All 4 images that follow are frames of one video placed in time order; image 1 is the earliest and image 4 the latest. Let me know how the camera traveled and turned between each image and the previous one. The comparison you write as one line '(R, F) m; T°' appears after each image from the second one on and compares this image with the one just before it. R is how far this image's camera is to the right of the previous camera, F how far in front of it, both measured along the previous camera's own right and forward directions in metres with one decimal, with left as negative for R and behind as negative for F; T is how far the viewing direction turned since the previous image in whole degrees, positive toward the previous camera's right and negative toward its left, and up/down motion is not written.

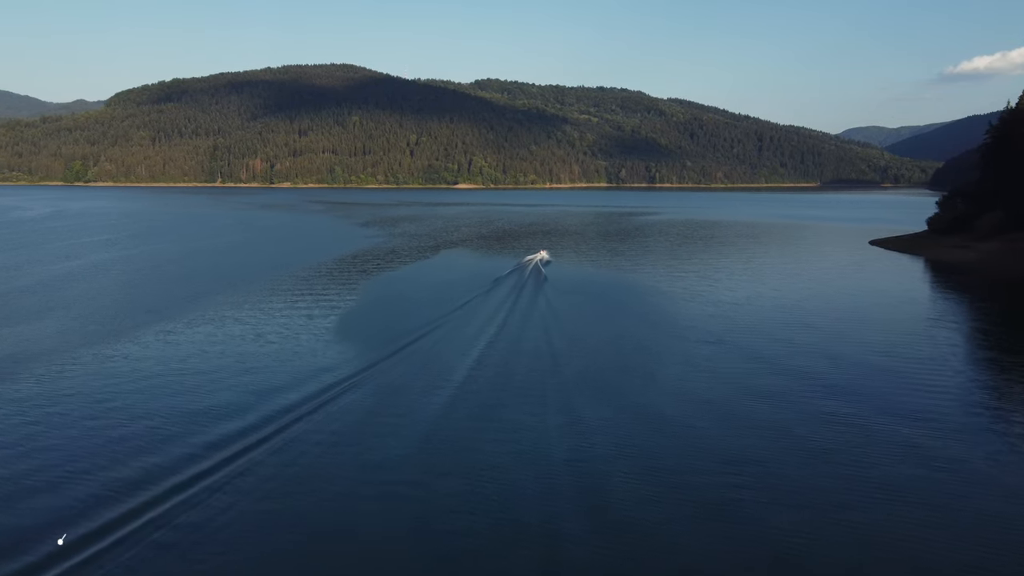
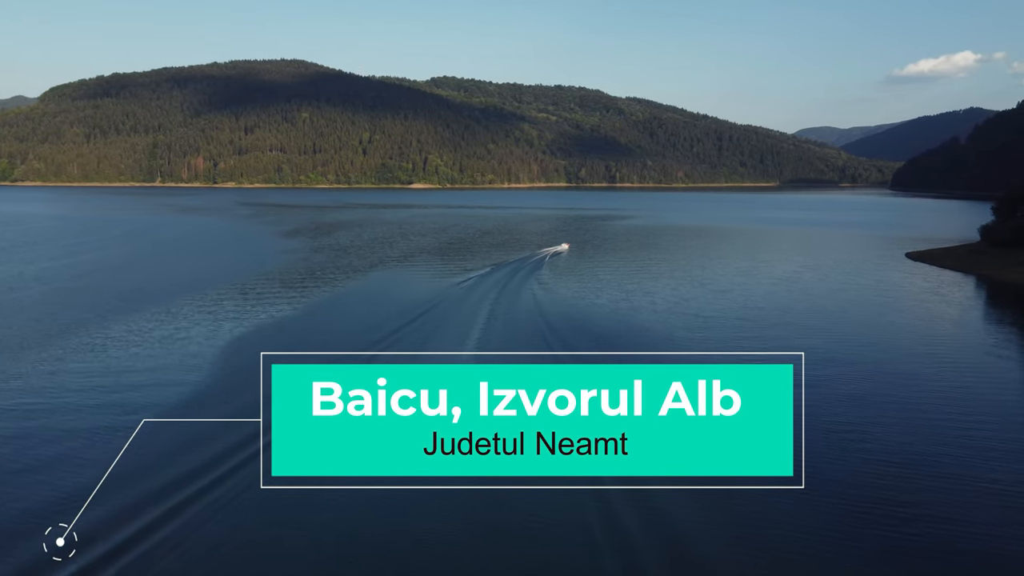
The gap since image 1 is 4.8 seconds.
(0.0, +3.0) m; +3°
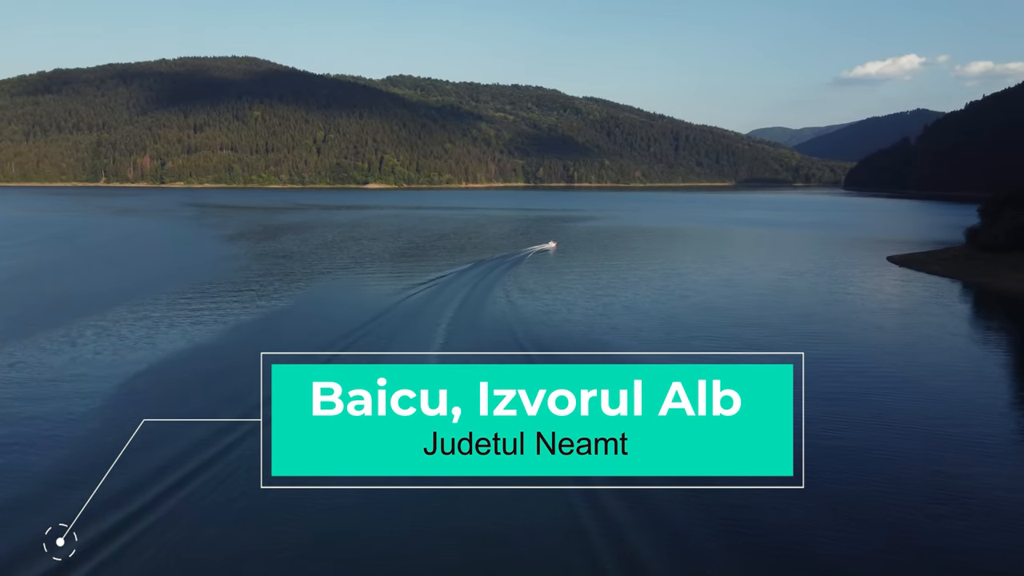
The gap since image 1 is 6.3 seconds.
(0.0, +0.9) m; +3°
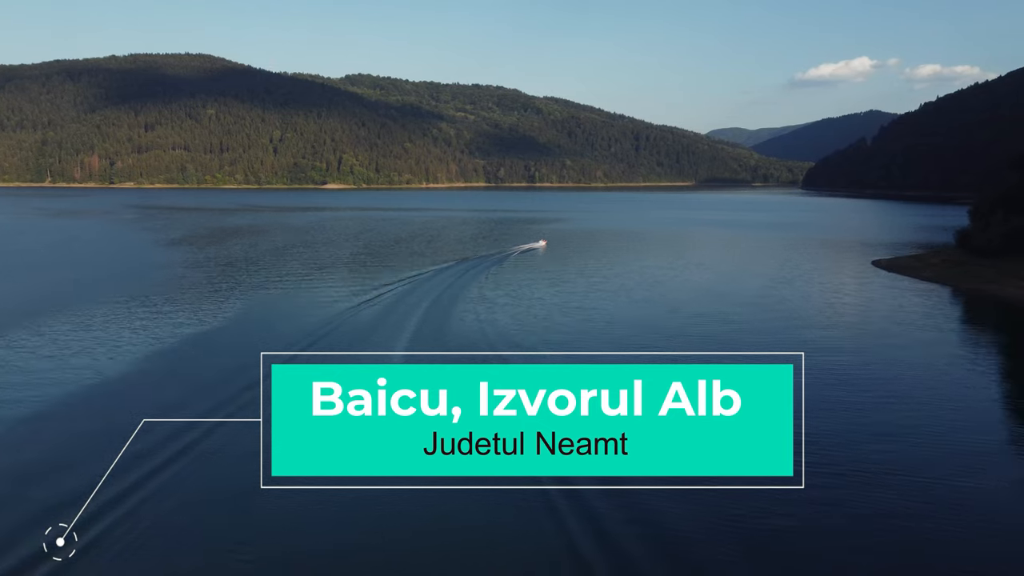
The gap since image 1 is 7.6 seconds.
(0.0, +0.8) m; +3°
